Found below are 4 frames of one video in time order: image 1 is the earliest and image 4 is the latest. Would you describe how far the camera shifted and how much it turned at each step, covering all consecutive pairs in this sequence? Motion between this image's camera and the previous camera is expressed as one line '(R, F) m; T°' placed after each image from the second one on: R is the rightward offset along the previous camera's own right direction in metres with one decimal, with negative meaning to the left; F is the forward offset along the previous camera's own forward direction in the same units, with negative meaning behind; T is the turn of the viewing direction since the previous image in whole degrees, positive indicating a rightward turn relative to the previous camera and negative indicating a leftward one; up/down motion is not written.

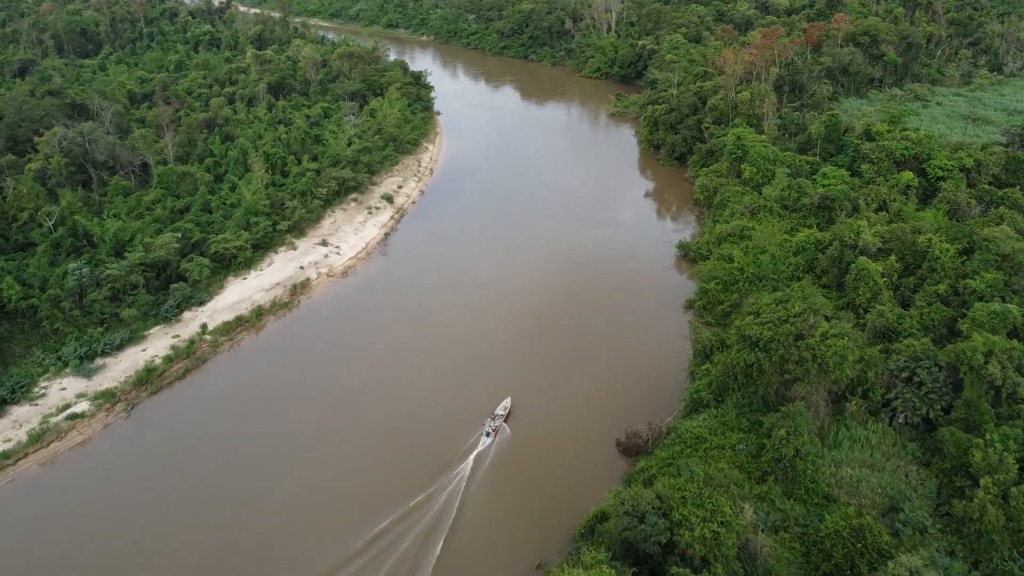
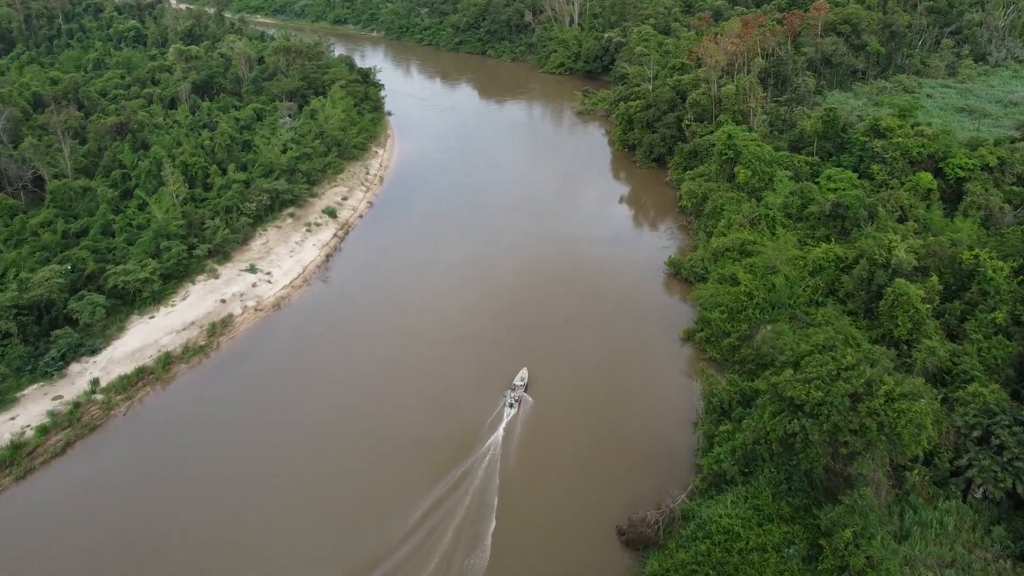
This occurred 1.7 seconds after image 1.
(-0.1, +4.5) m; +3°
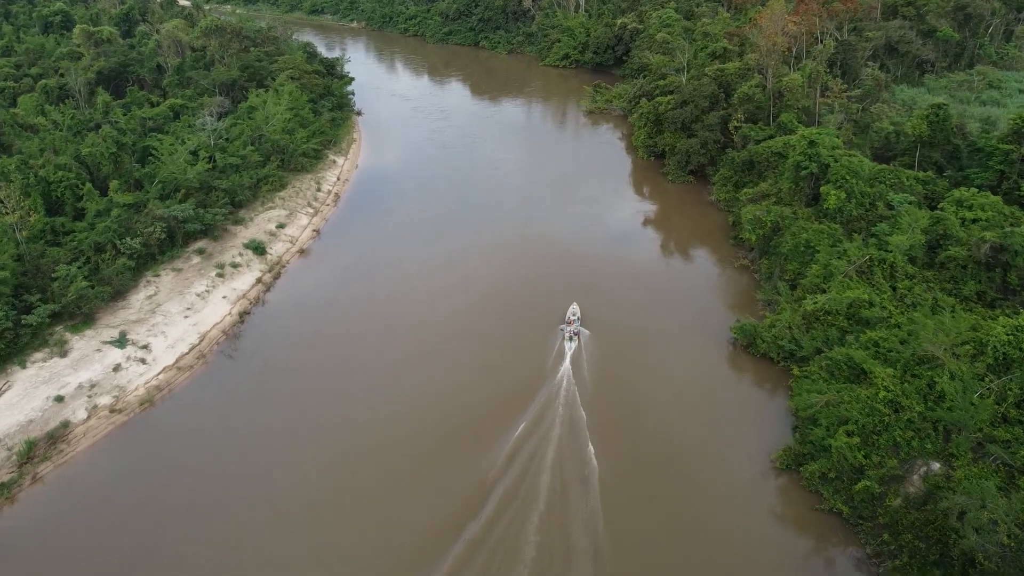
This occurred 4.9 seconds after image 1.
(+0.1, +8.5) m; 0°
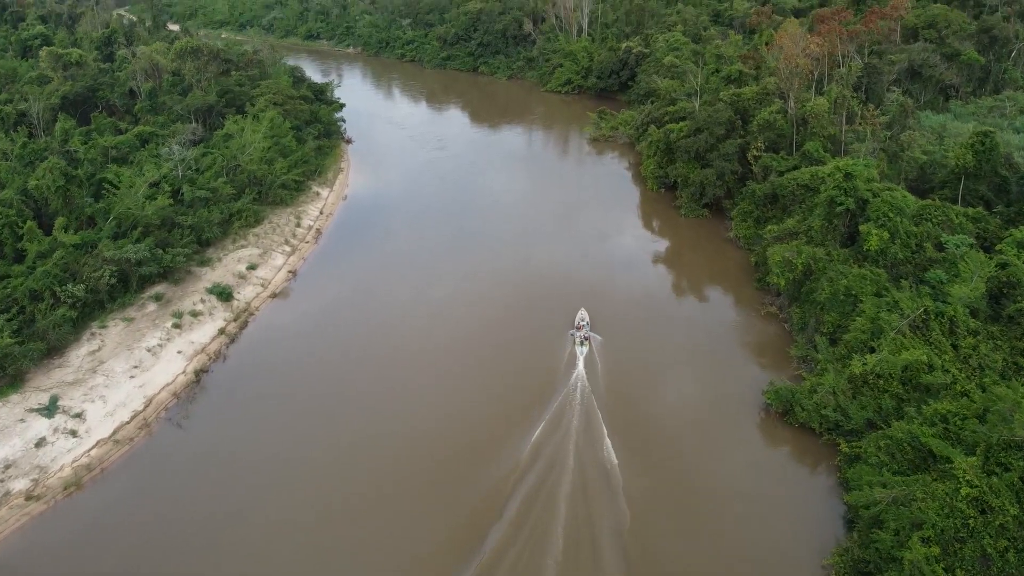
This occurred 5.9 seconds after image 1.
(+0.1, +2.5) m; 0°
